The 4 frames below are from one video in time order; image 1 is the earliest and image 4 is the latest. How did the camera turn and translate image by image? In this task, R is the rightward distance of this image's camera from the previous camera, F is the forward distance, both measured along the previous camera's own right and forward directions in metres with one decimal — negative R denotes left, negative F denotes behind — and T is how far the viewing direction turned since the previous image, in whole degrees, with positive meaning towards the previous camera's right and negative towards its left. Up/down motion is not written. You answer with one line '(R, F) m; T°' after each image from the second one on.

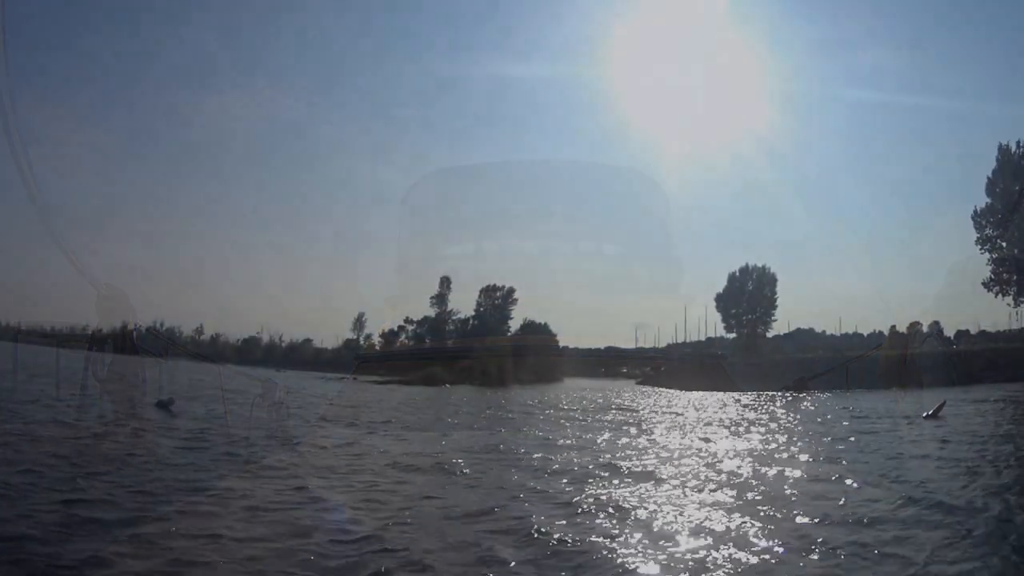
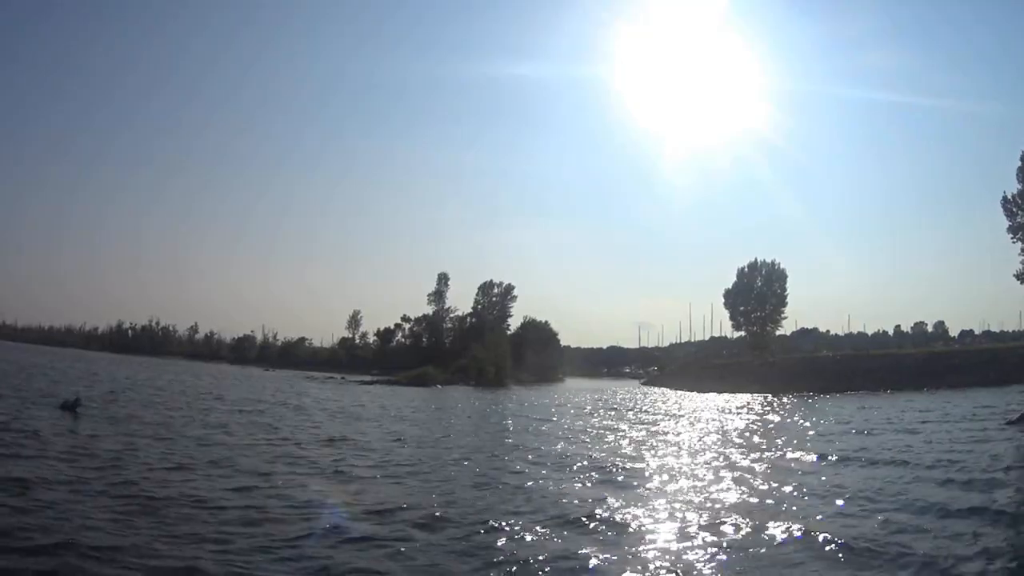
(0.0, +2.4) m; 0°
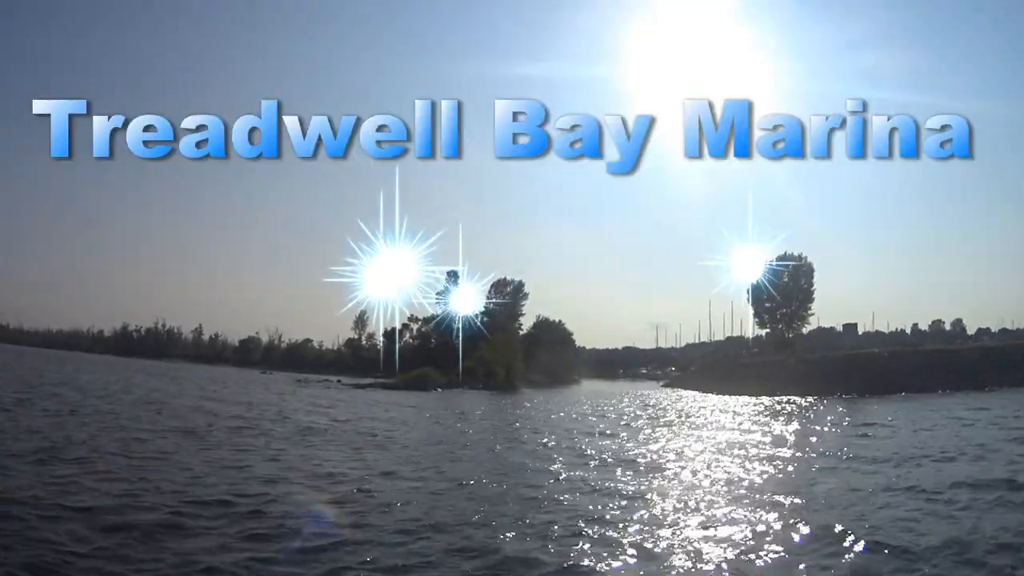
(-0.3, +2.9) m; -1°
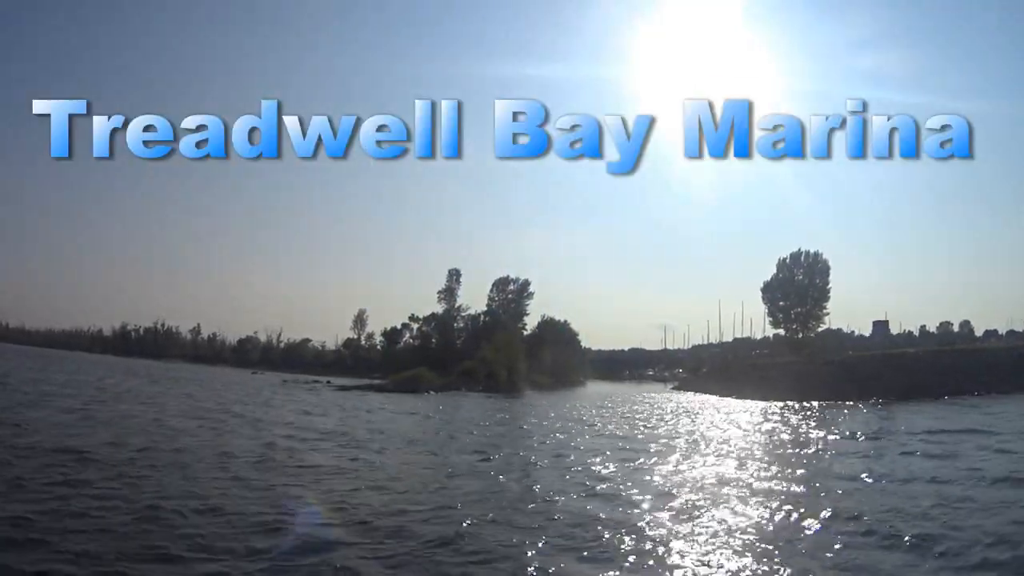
(-0.1, +2.1) m; 0°
